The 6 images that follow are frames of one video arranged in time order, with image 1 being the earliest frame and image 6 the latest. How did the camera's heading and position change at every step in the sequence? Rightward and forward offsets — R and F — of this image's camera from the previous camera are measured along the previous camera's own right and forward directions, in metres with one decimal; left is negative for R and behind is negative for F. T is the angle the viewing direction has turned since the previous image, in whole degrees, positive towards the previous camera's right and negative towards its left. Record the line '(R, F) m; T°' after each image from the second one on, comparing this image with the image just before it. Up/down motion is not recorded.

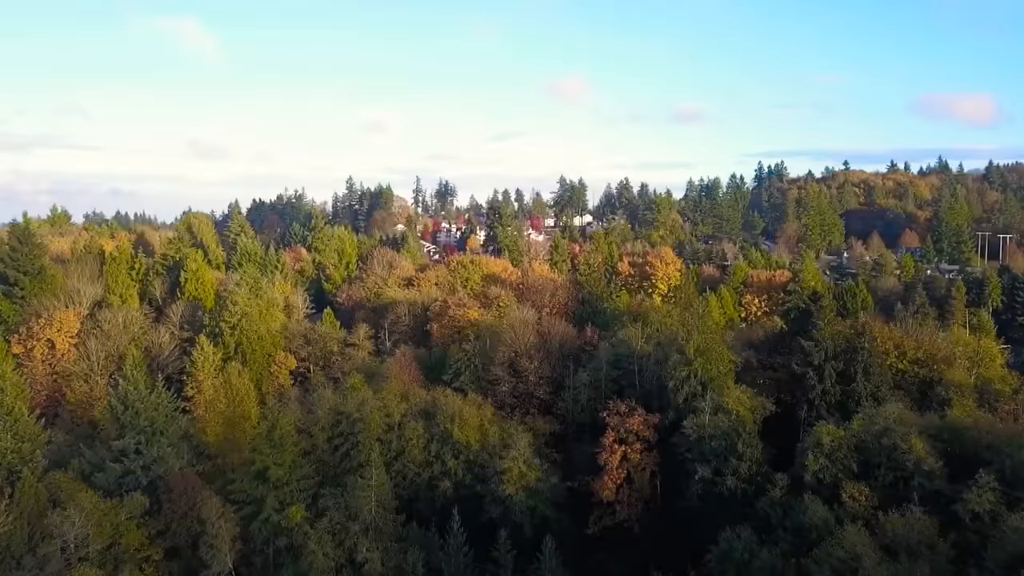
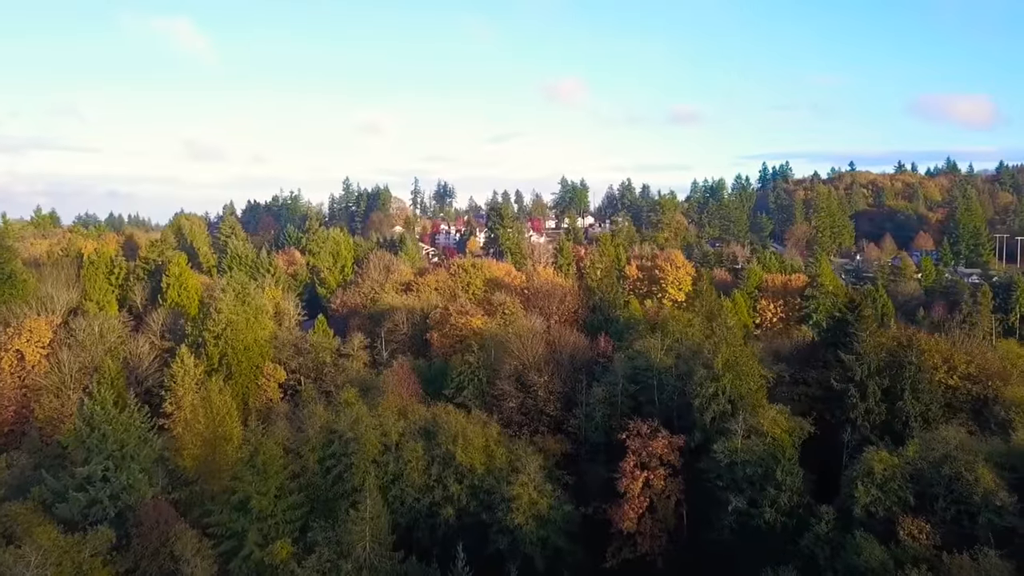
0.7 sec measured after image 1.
(-0.5, +3.7) m; 0°
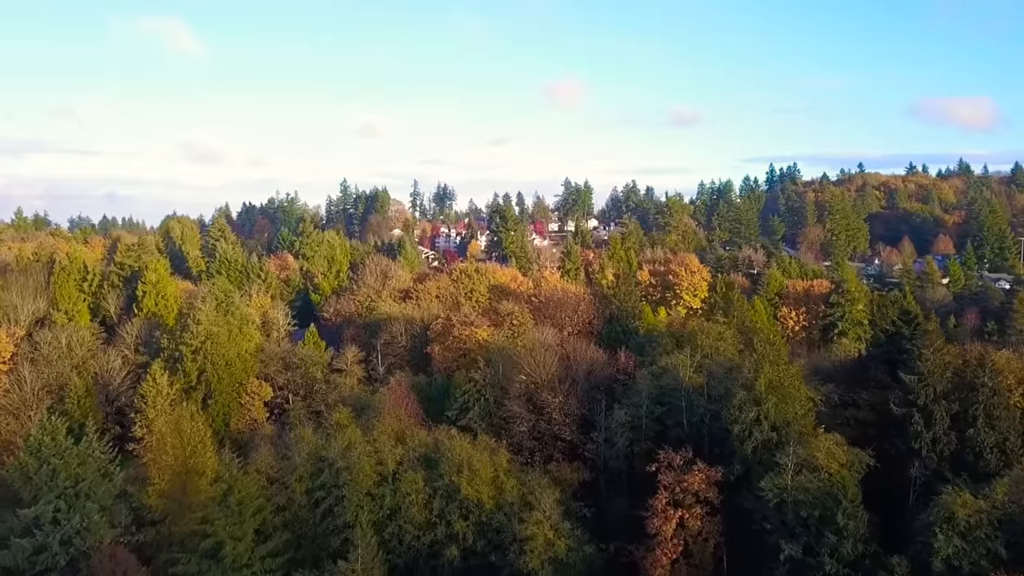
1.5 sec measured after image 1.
(-0.6, +4.4) m; 0°
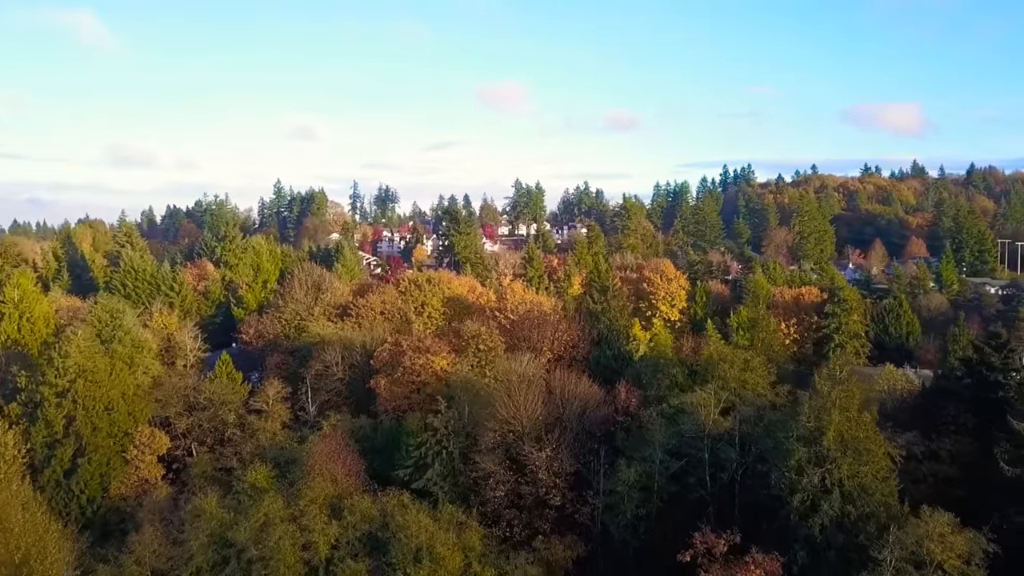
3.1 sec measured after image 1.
(-1.0, +9.0) m; +4°
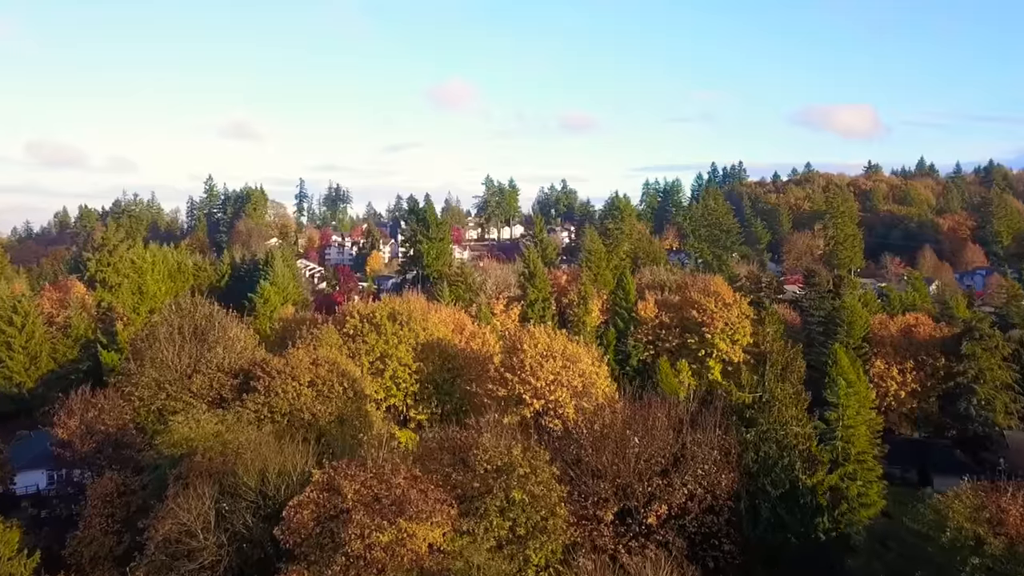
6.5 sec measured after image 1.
(-2.4, +19.5) m; +3°
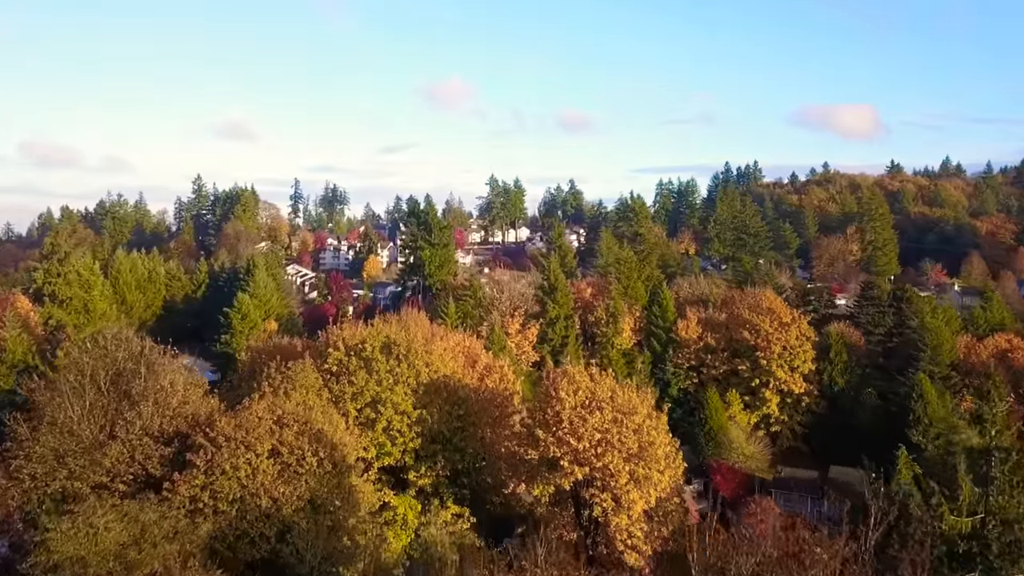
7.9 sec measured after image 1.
(-1.0, +7.4) m; 0°
